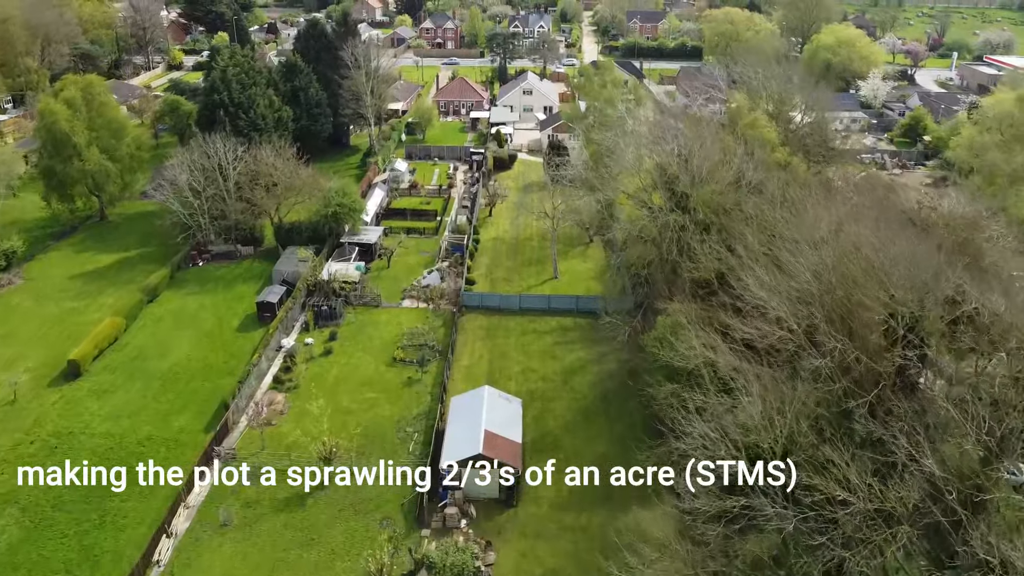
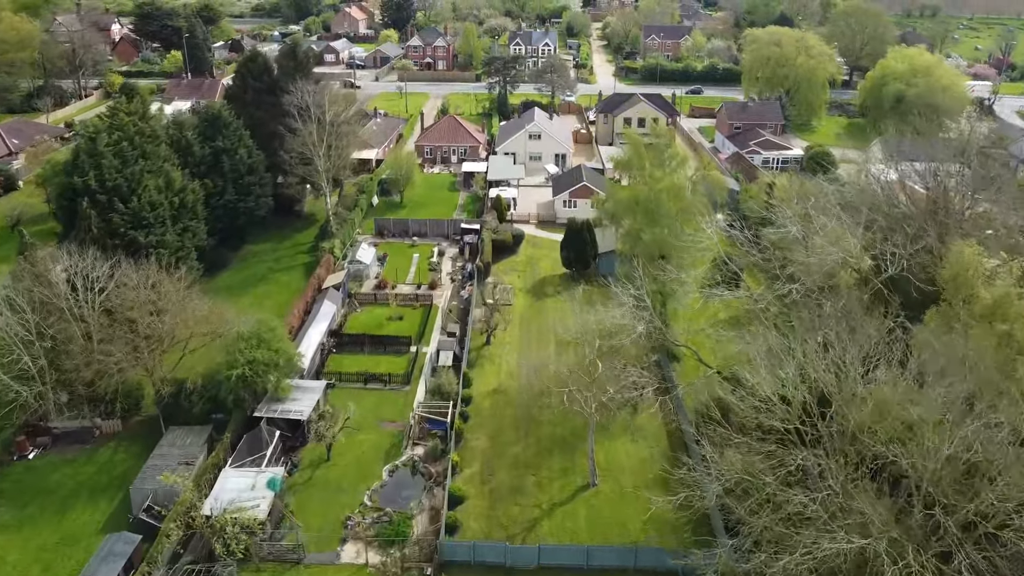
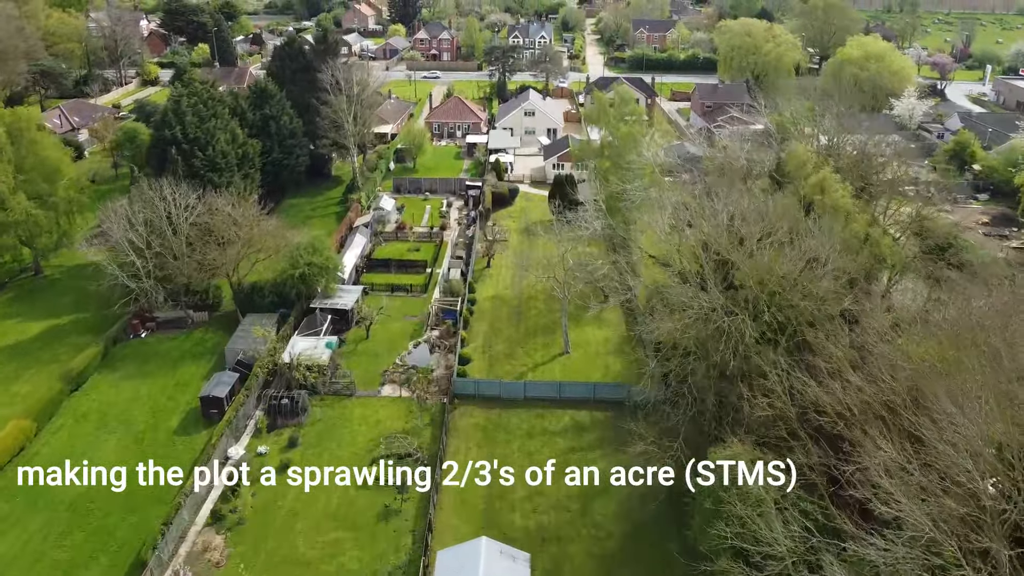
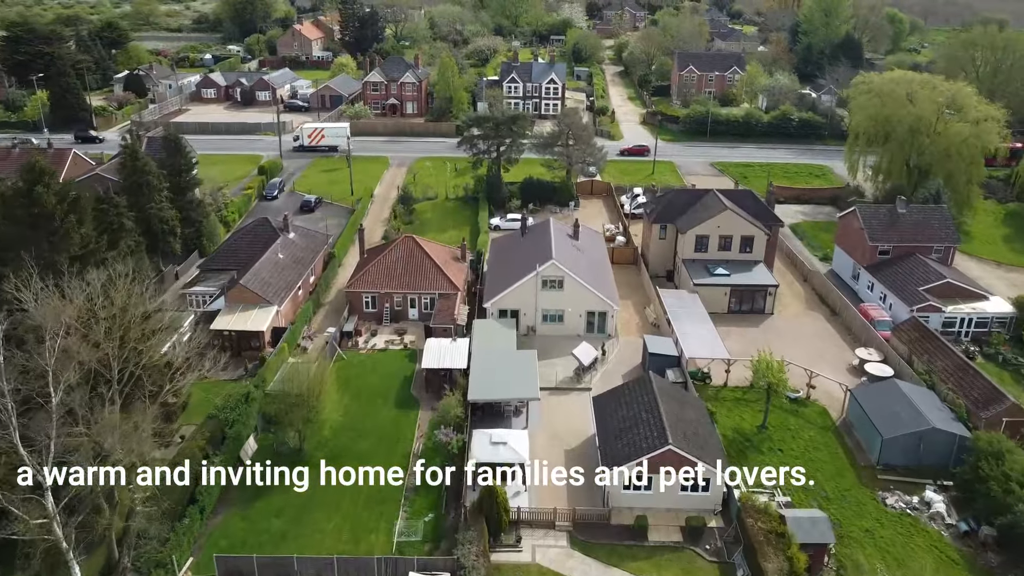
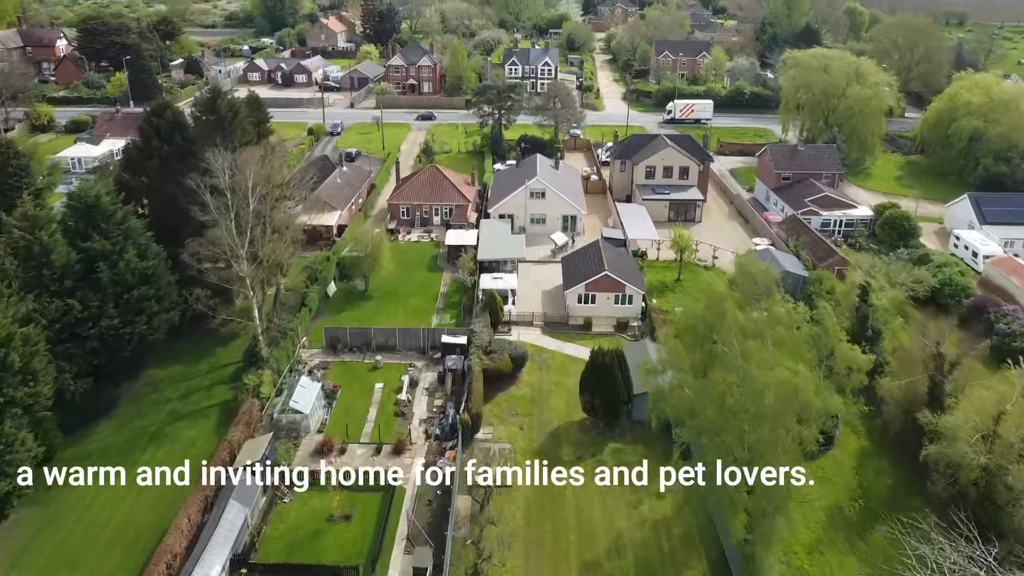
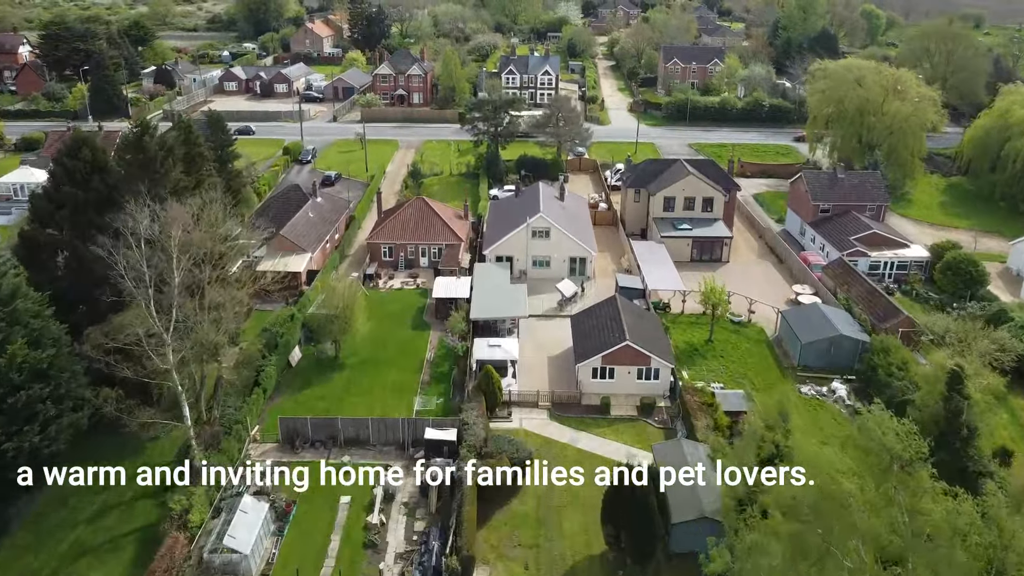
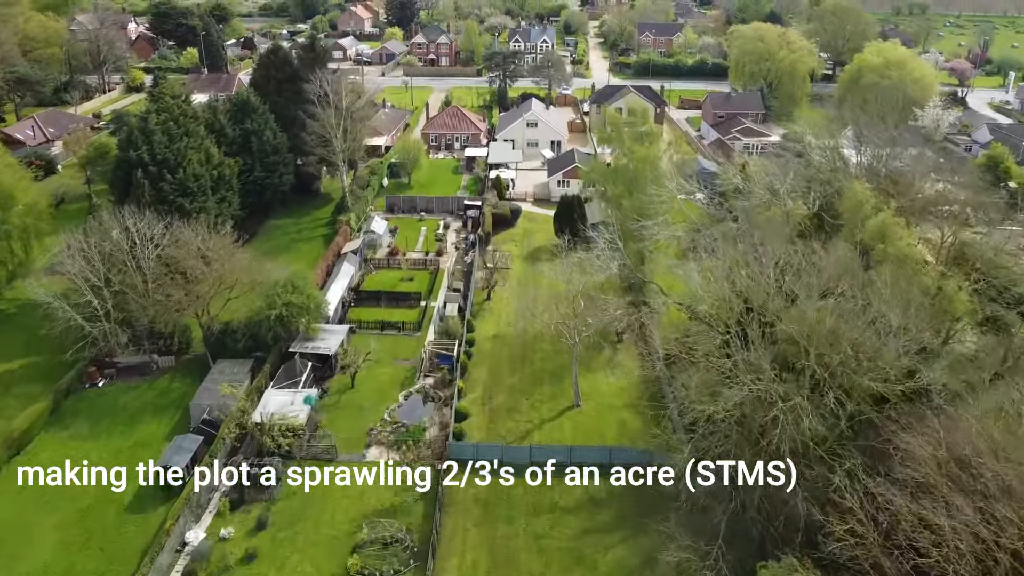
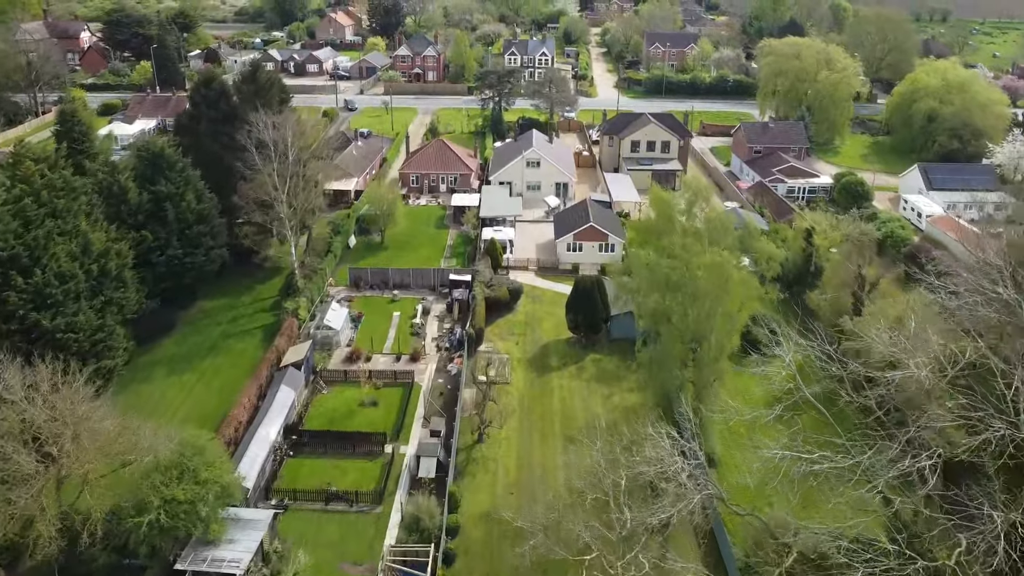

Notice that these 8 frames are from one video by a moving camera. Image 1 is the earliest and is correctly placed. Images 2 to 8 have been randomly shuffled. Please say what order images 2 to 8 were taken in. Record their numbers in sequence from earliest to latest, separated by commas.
3, 7, 2, 8, 5, 6, 4
